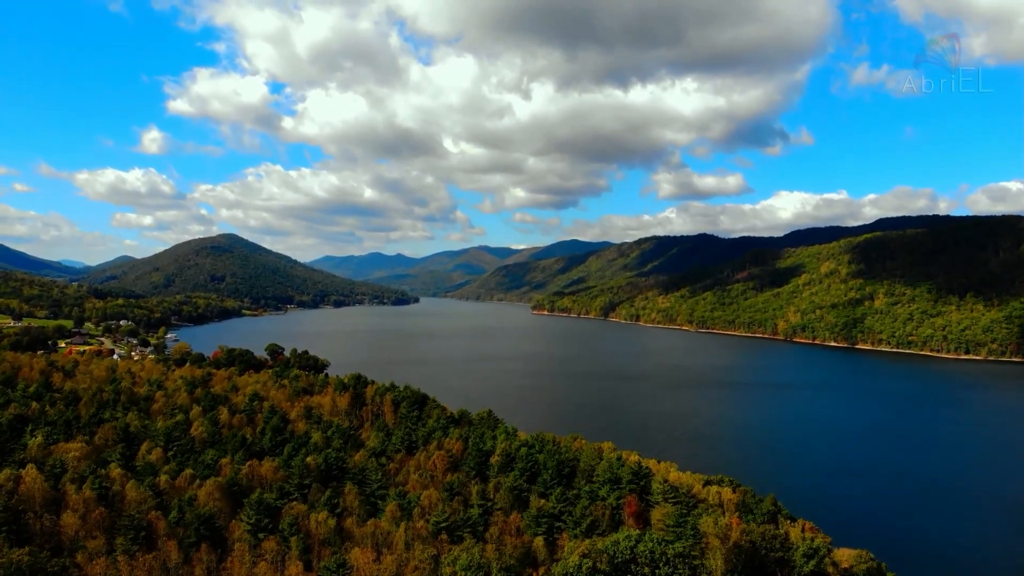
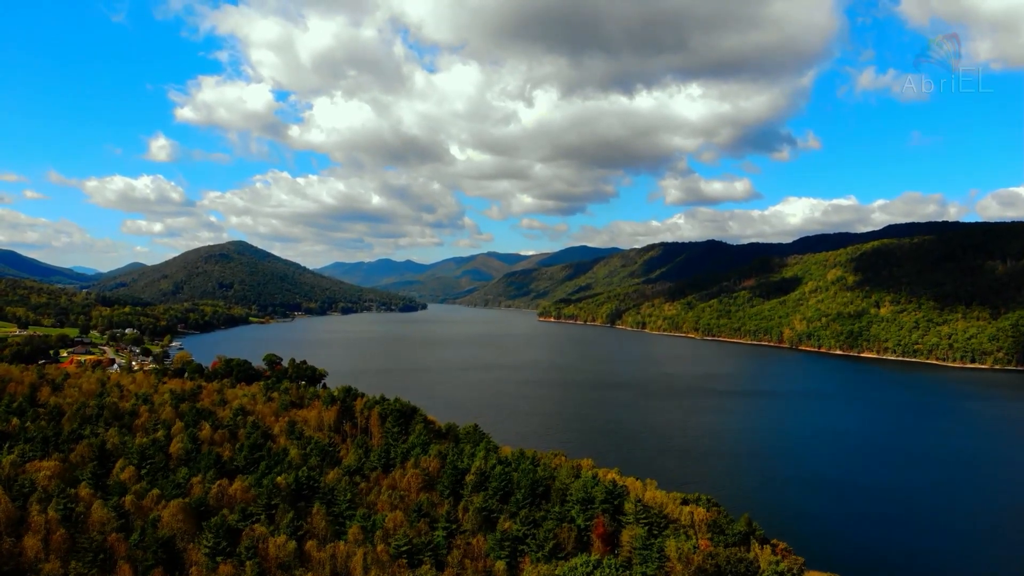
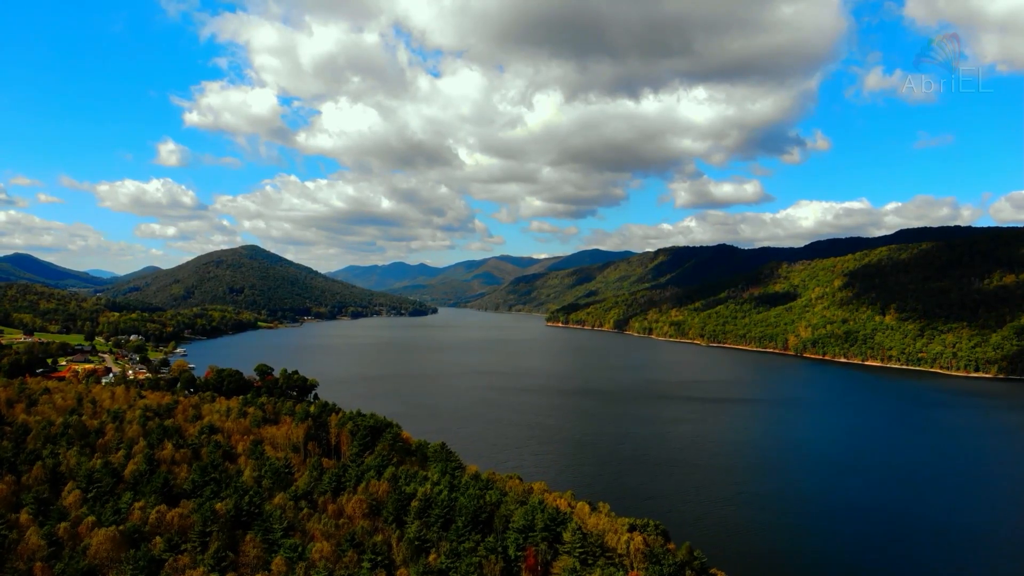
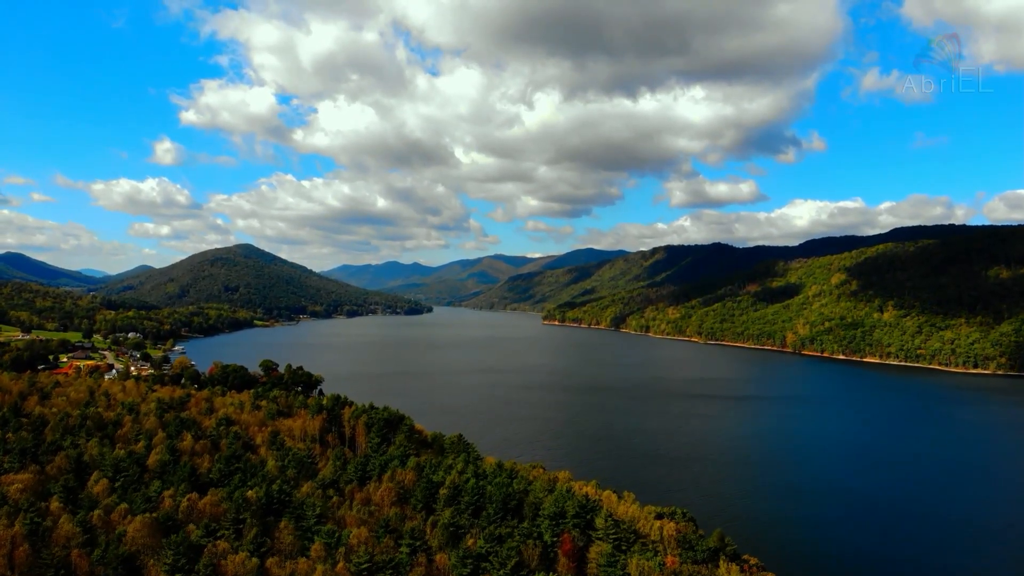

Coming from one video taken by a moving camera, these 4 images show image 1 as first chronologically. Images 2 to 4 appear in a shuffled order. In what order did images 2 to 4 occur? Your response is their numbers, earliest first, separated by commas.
2, 4, 3
